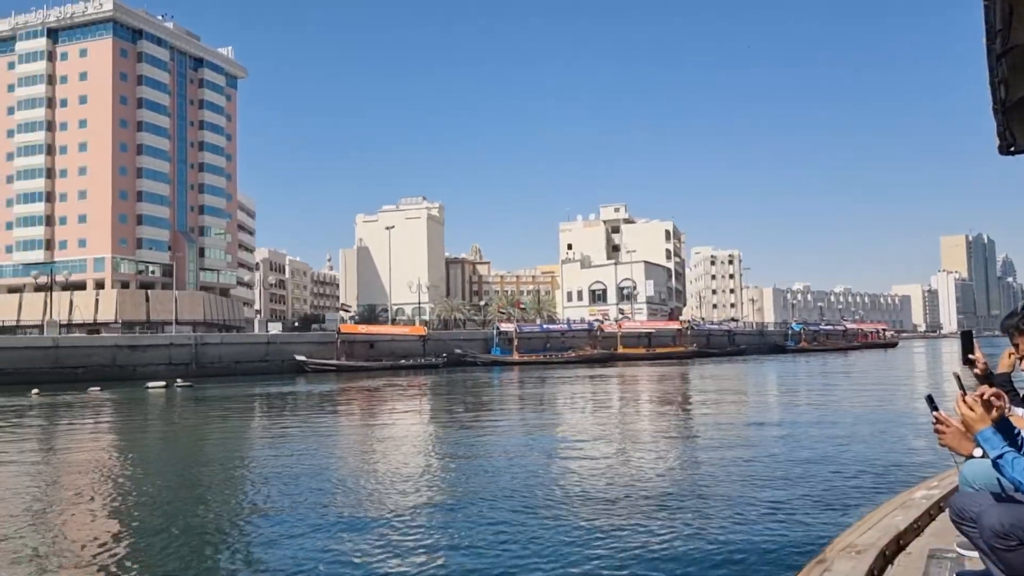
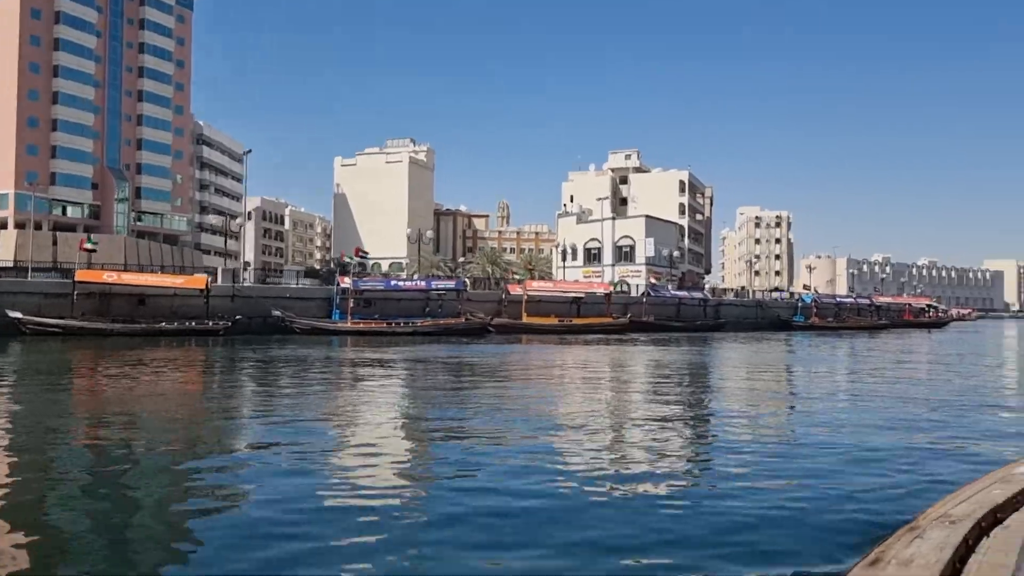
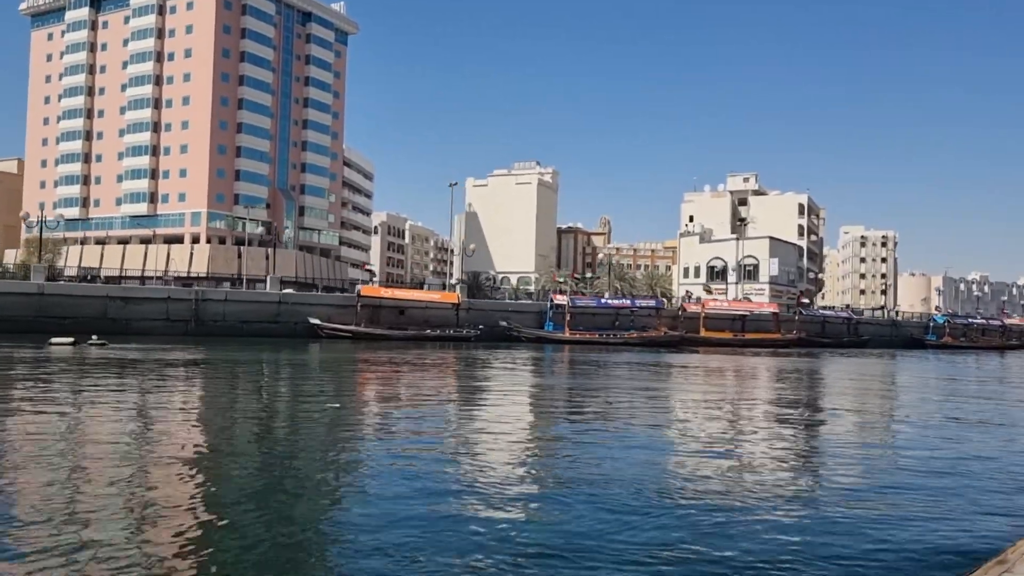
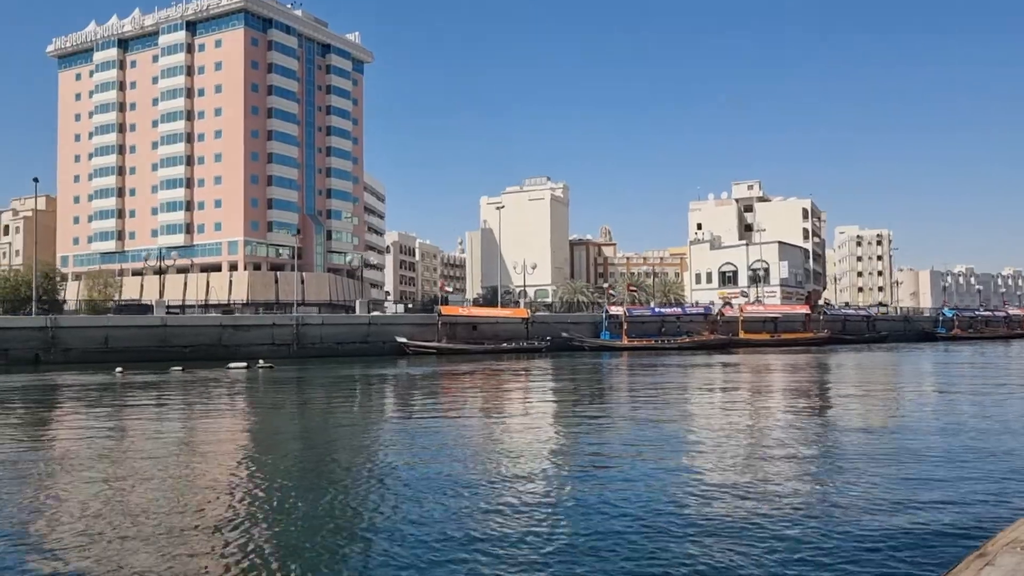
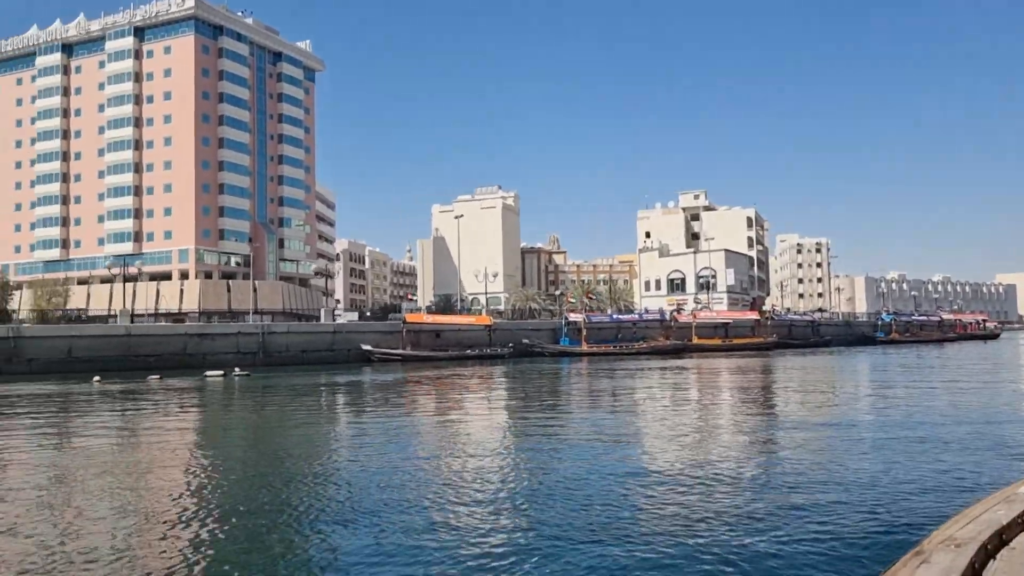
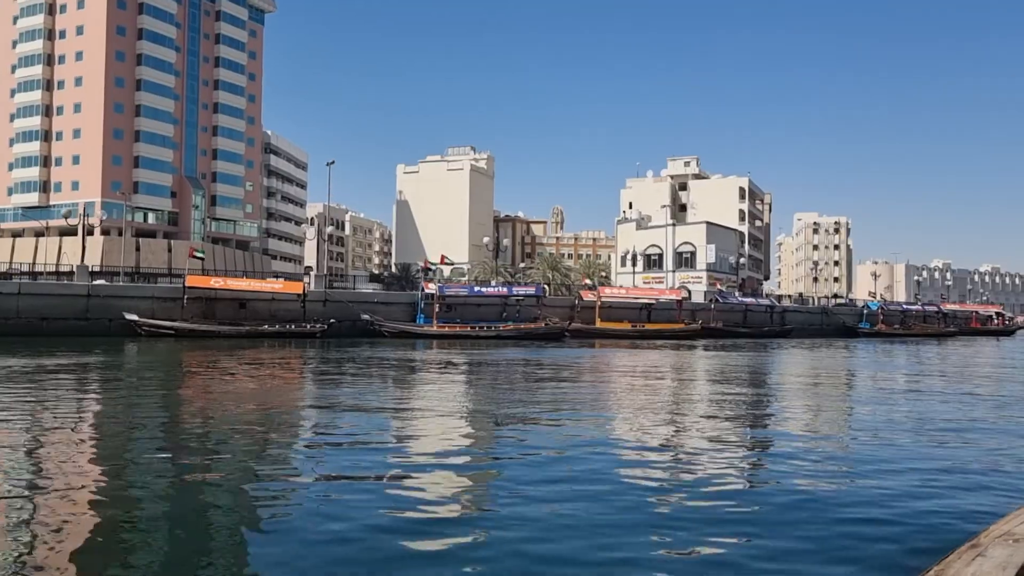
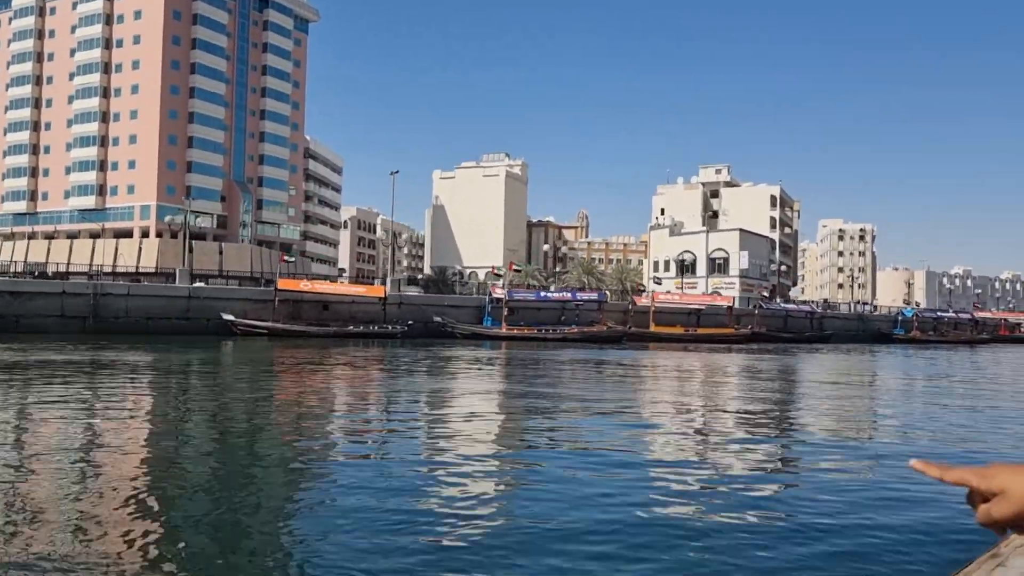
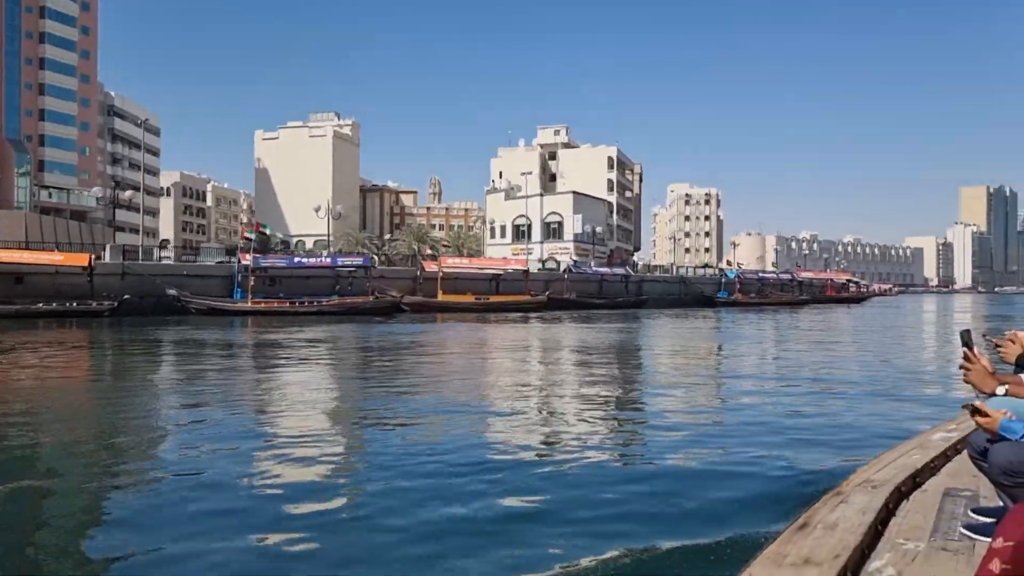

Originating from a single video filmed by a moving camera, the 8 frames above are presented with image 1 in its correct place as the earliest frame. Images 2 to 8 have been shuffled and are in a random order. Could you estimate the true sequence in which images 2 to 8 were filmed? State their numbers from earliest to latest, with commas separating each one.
5, 4, 3, 7, 6, 2, 8
